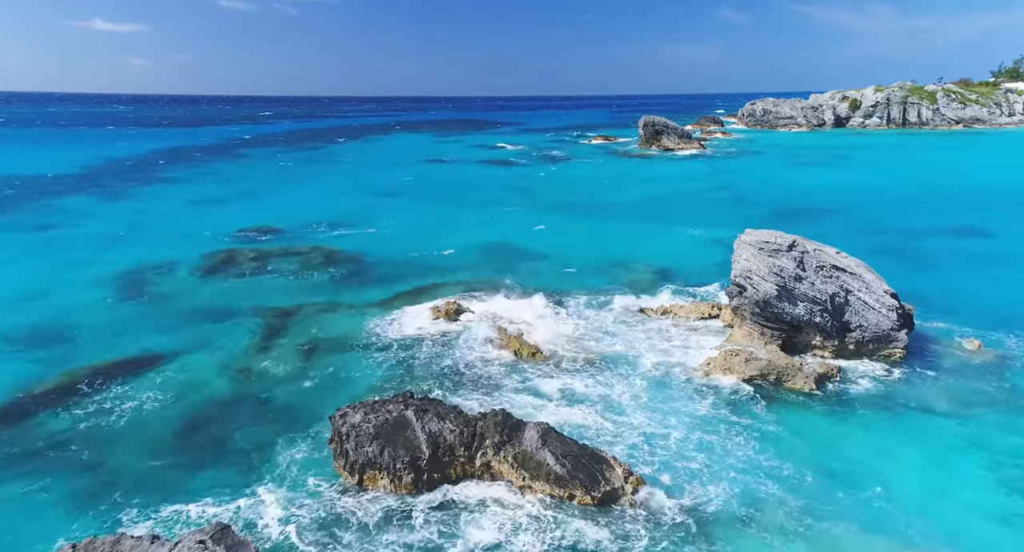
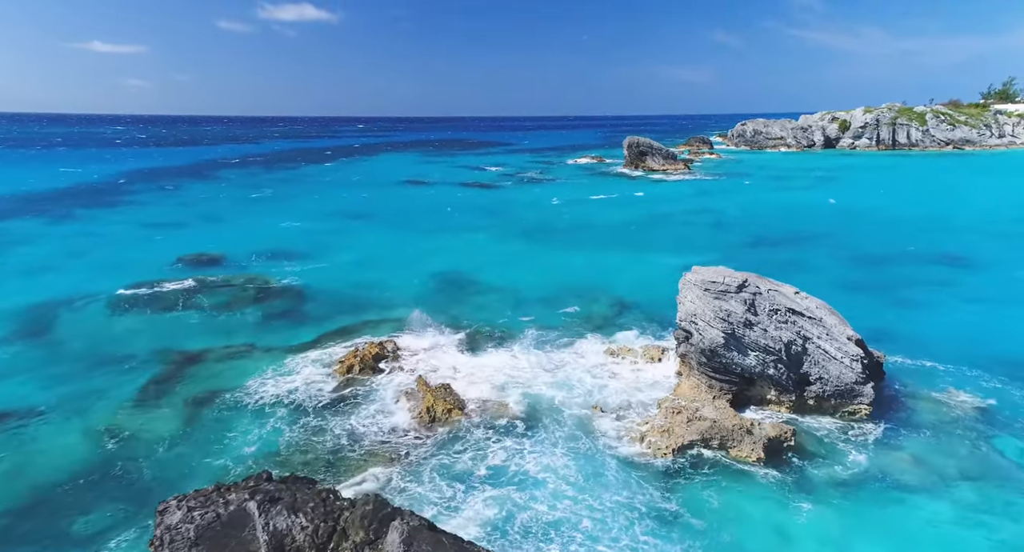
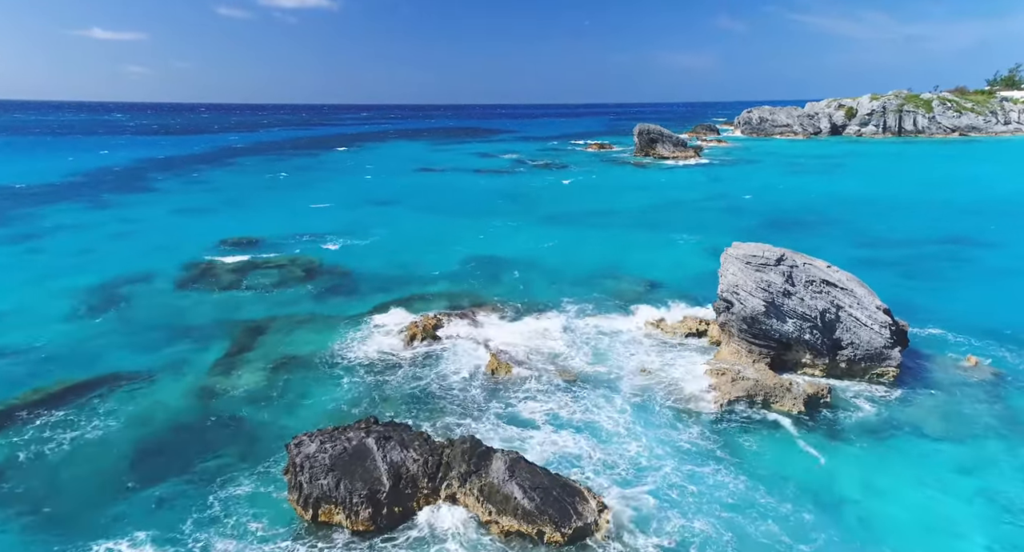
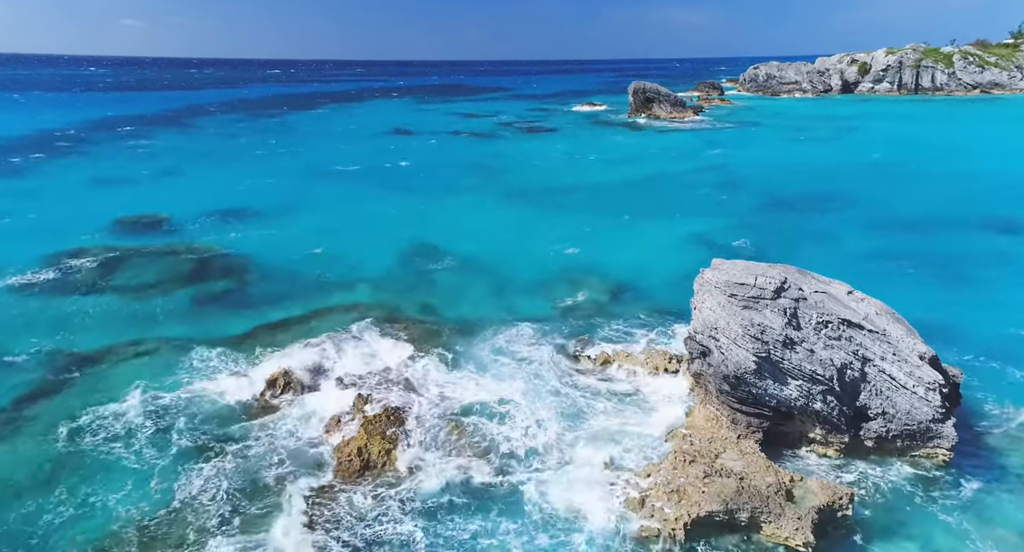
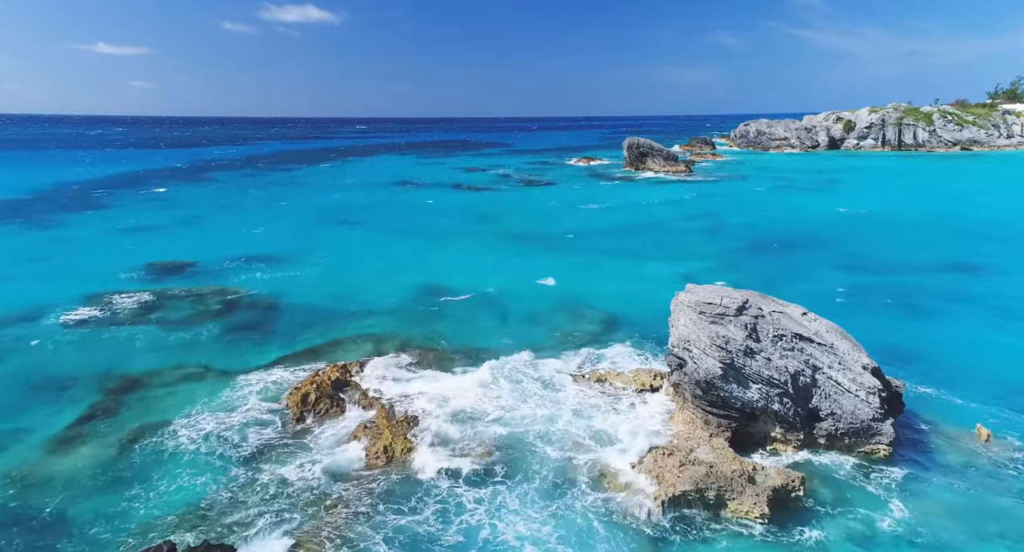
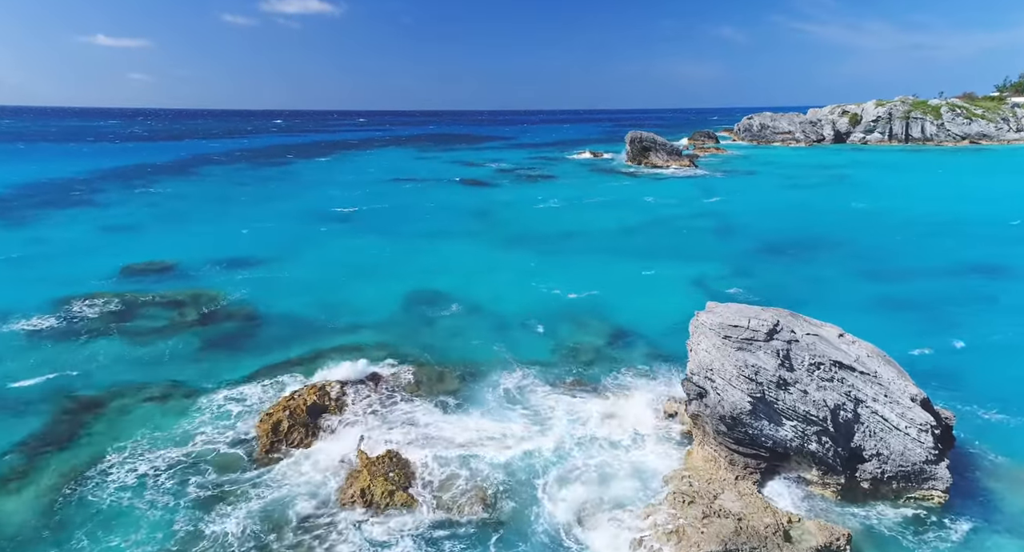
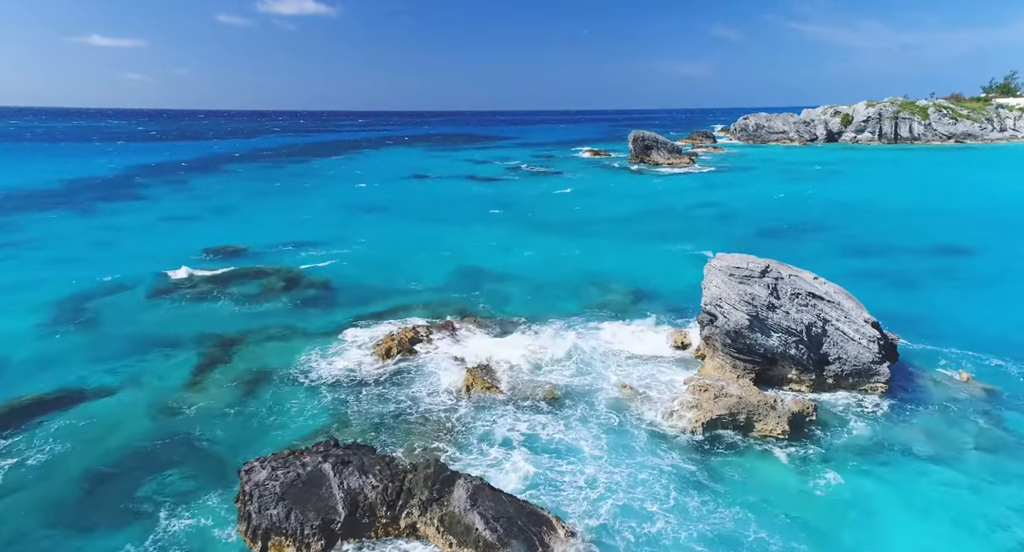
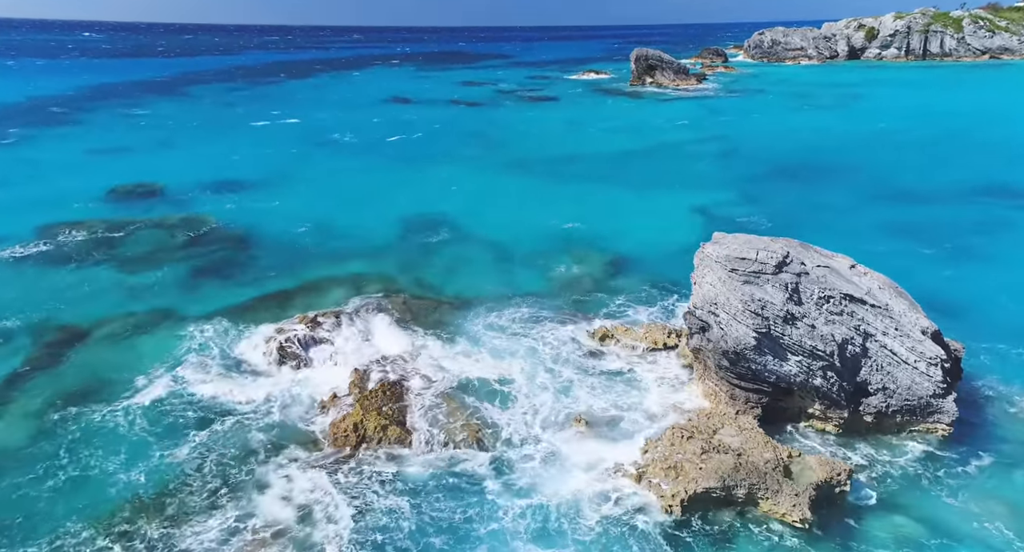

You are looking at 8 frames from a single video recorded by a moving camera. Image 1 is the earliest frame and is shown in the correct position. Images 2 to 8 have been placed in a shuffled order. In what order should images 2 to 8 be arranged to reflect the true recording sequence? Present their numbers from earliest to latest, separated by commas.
3, 7, 2, 5, 6, 4, 8
